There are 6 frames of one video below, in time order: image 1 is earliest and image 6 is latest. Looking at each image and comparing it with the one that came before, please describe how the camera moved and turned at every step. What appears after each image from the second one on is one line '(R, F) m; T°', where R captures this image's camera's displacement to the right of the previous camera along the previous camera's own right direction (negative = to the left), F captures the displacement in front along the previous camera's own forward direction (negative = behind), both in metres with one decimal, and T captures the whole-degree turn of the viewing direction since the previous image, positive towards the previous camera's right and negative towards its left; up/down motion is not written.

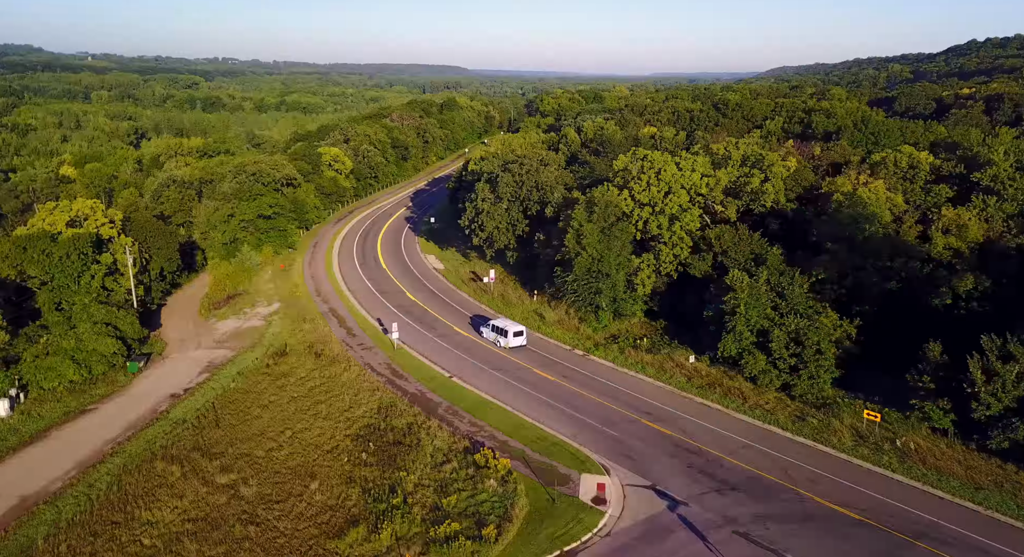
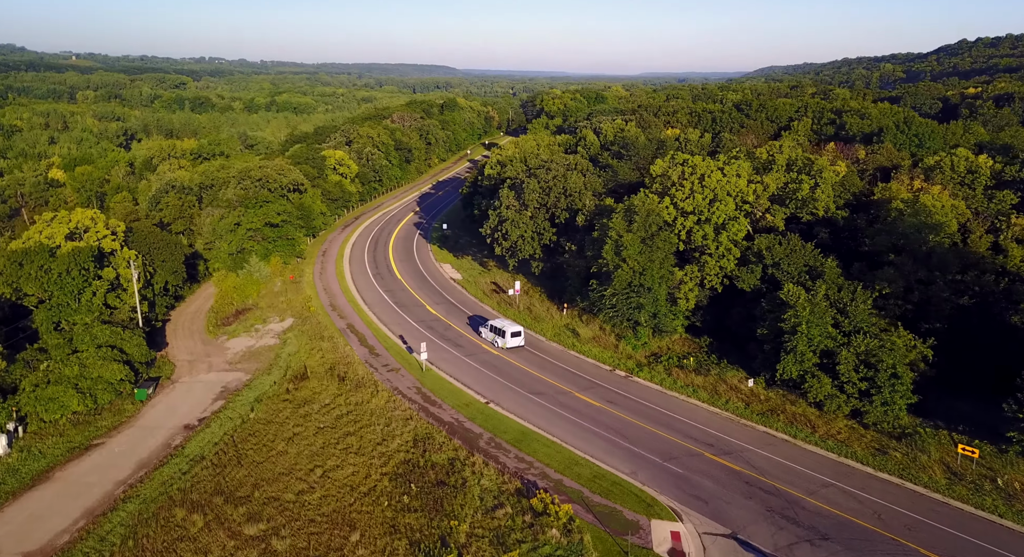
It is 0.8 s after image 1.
(-2.6, +2.8) m; +1°
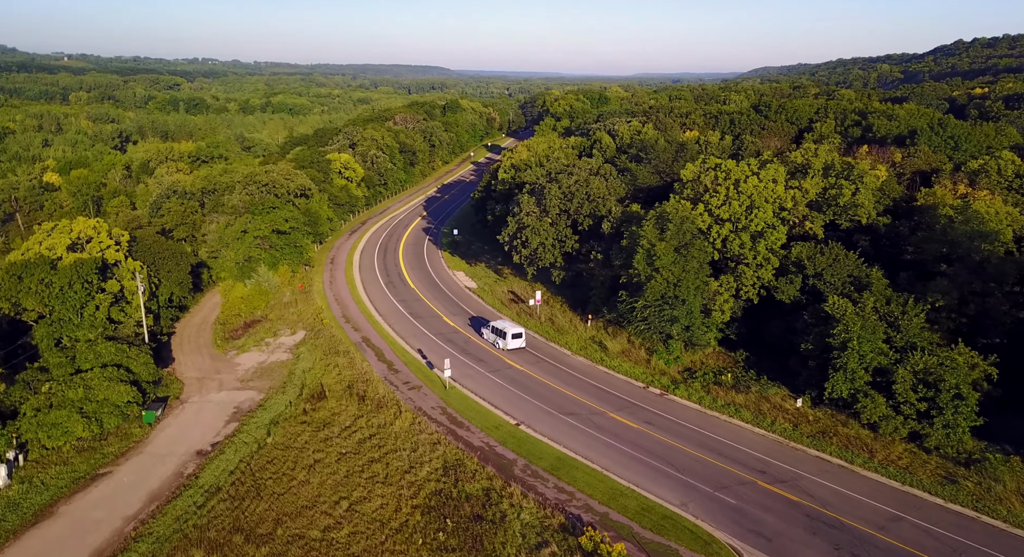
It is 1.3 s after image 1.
(-1.8, +2.0) m; 0°
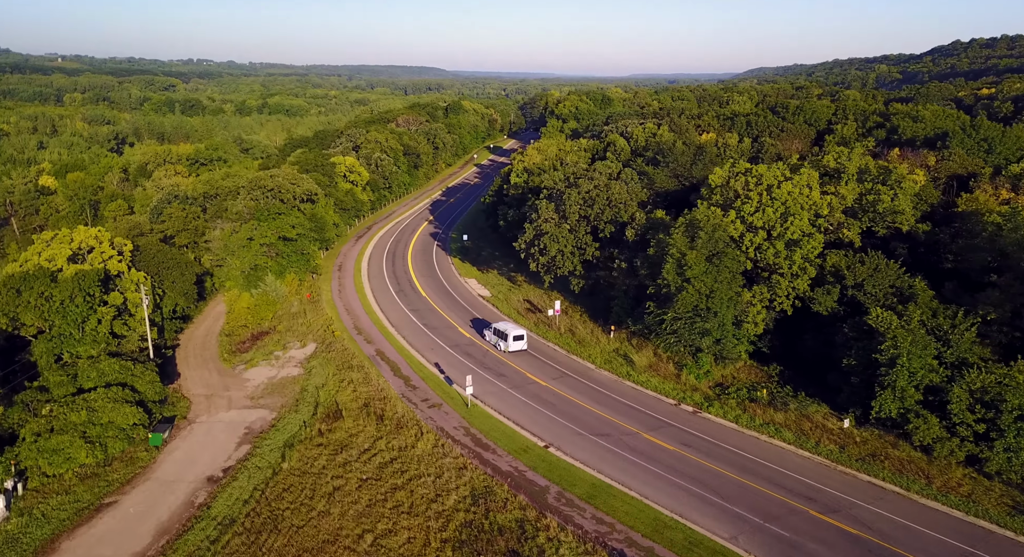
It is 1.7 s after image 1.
(-1.5, +1.8) m; 0°
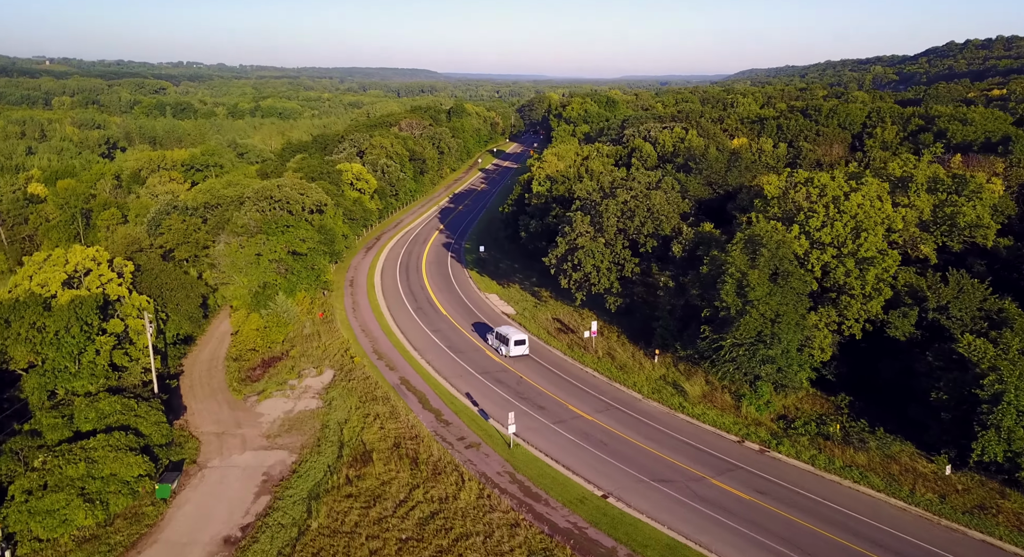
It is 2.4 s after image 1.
(-2.5, +3.4) m; +1°
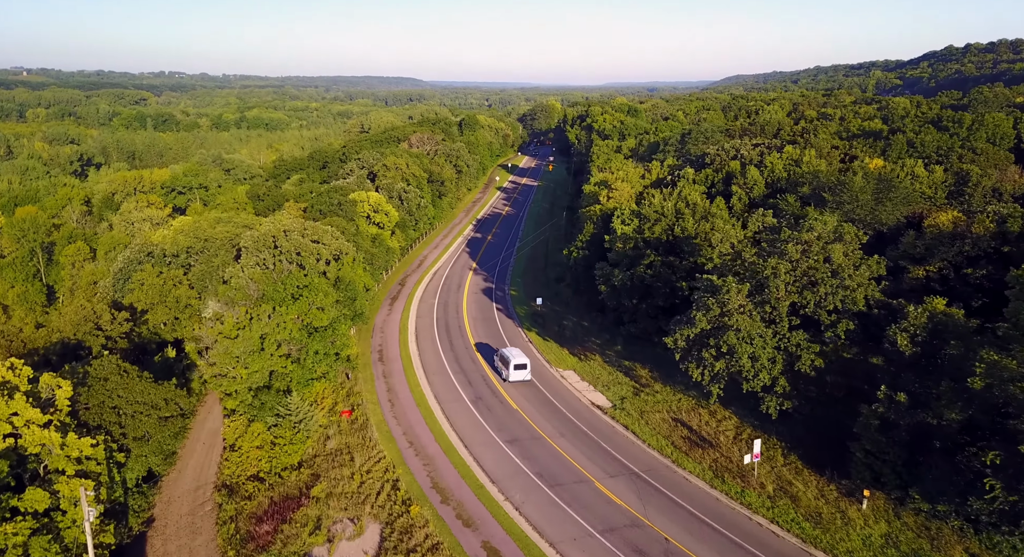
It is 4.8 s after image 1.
(-5.9, +13.2) m; +1°
